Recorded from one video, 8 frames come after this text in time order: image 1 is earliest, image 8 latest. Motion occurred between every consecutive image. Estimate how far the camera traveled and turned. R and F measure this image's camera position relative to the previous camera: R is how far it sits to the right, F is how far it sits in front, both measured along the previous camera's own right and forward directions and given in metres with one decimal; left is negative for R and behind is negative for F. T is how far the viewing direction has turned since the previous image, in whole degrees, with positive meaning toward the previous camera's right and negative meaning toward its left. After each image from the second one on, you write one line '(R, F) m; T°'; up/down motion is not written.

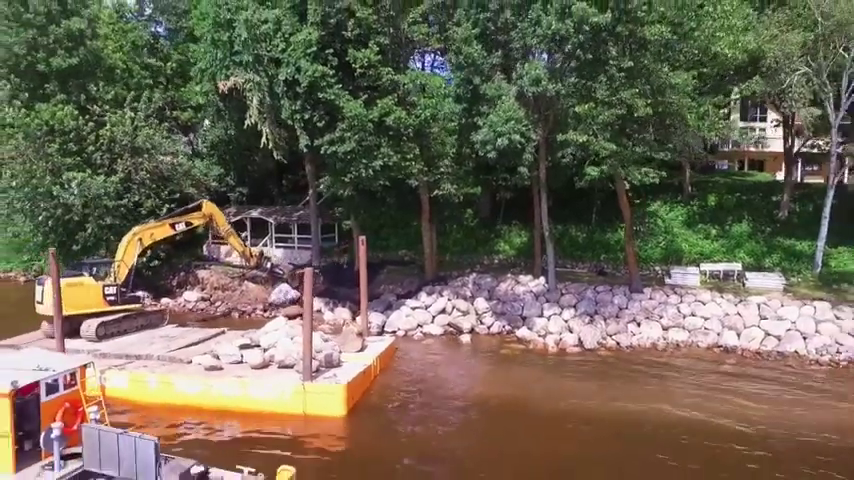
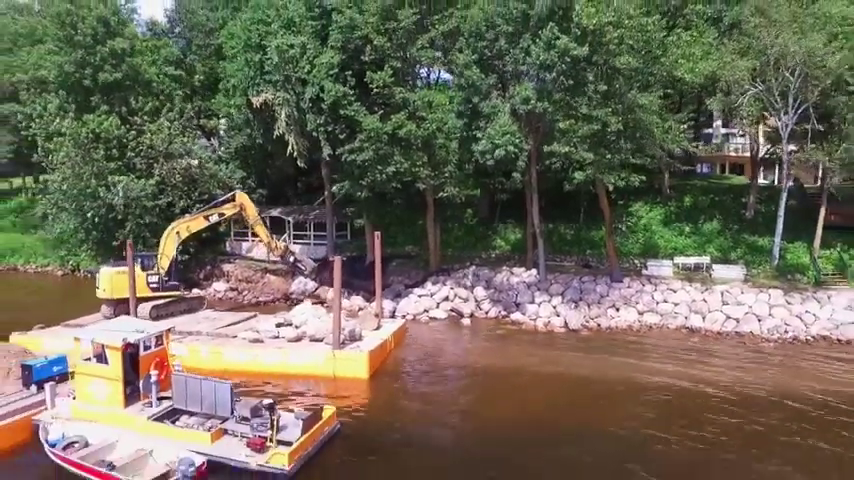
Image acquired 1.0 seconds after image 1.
(-0.2, -4.0) m; 0°
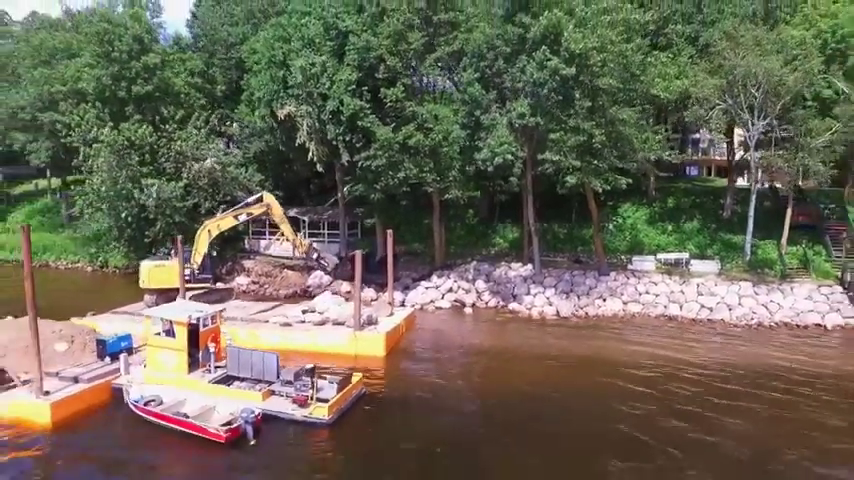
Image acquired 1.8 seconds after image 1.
(-0.3, -3.6) m; 0°
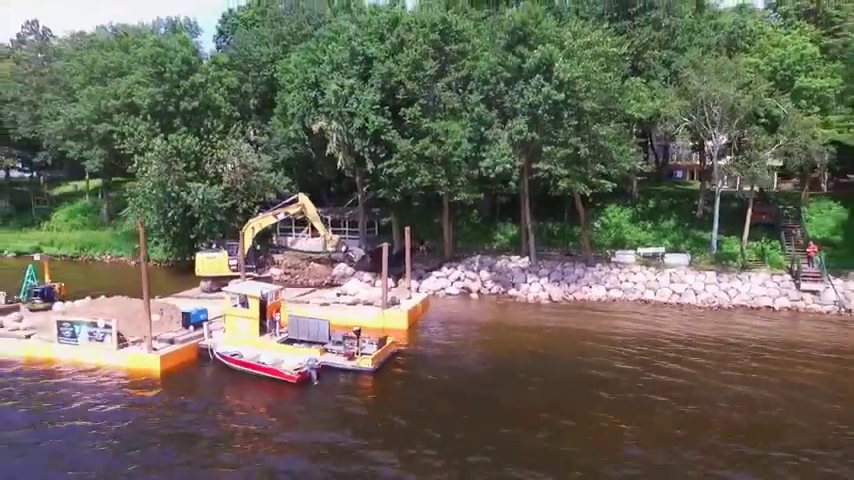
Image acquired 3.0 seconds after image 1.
(-0.6, -6.0) m; 0°
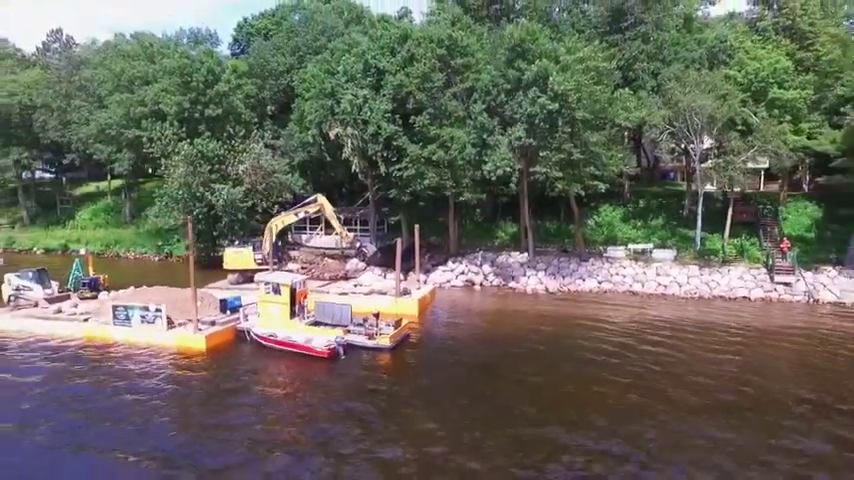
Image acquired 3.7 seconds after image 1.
(-0.3, -3.8) m; 0°
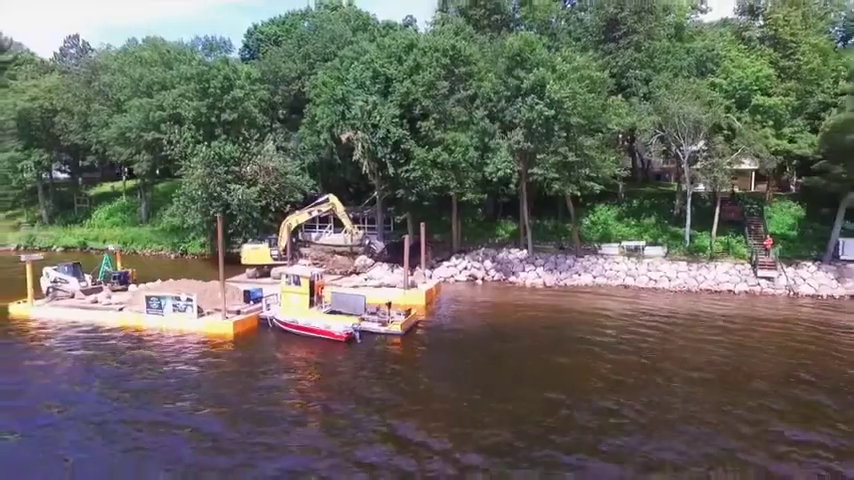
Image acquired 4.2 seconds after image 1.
(-0.3, -2.9) m; 0°
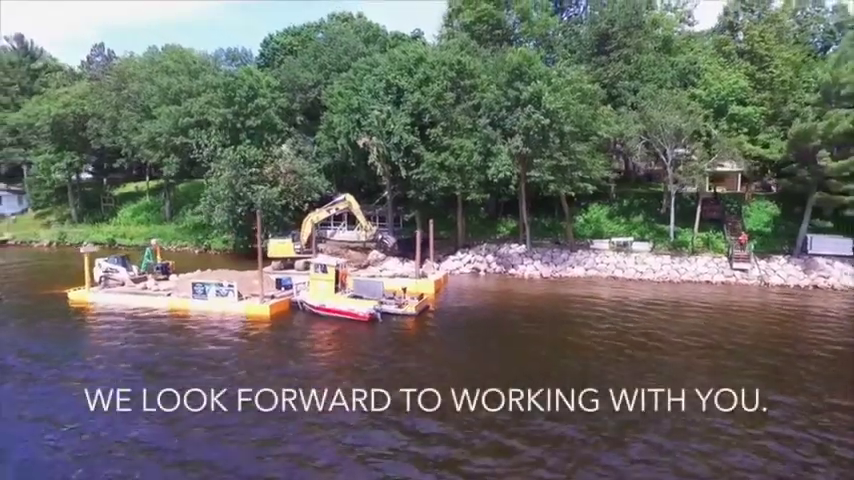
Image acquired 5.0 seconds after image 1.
(-0.4, -4.8) m; 0°
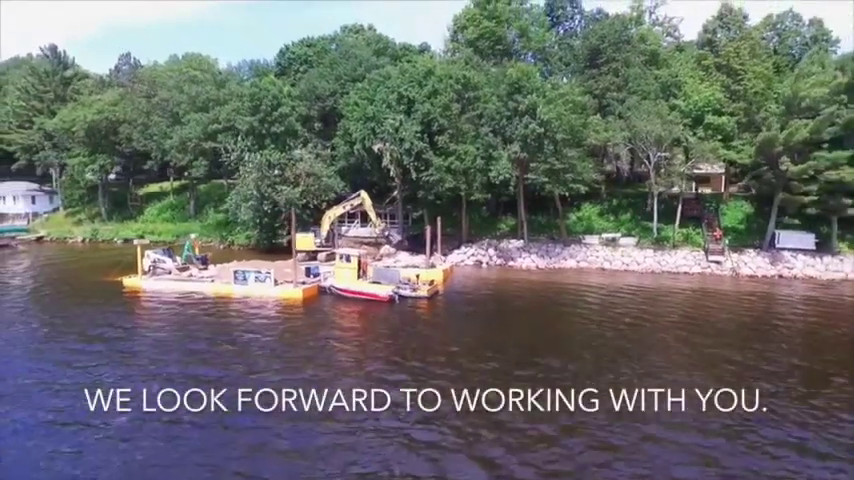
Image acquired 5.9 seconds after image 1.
(-0.5, -5.9) m; 0°
